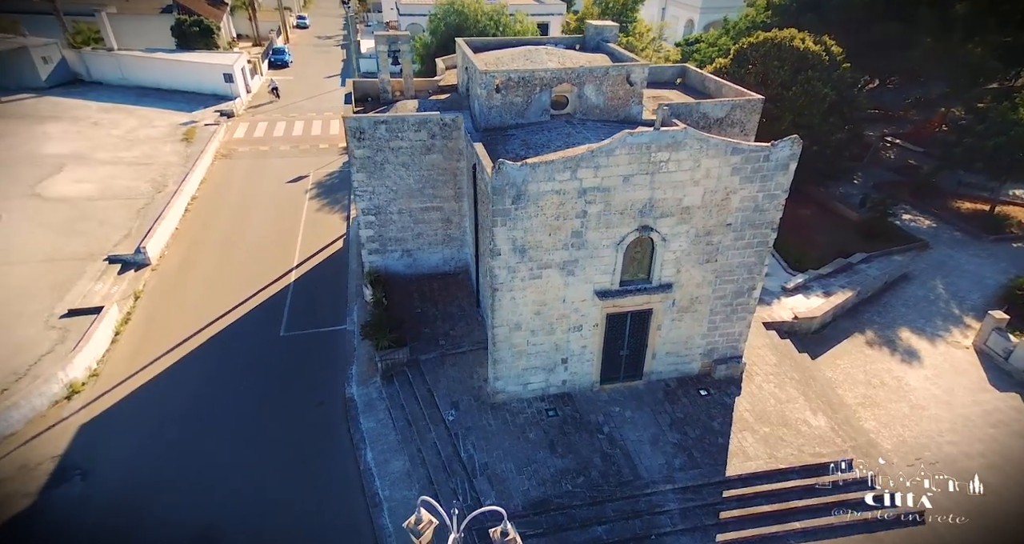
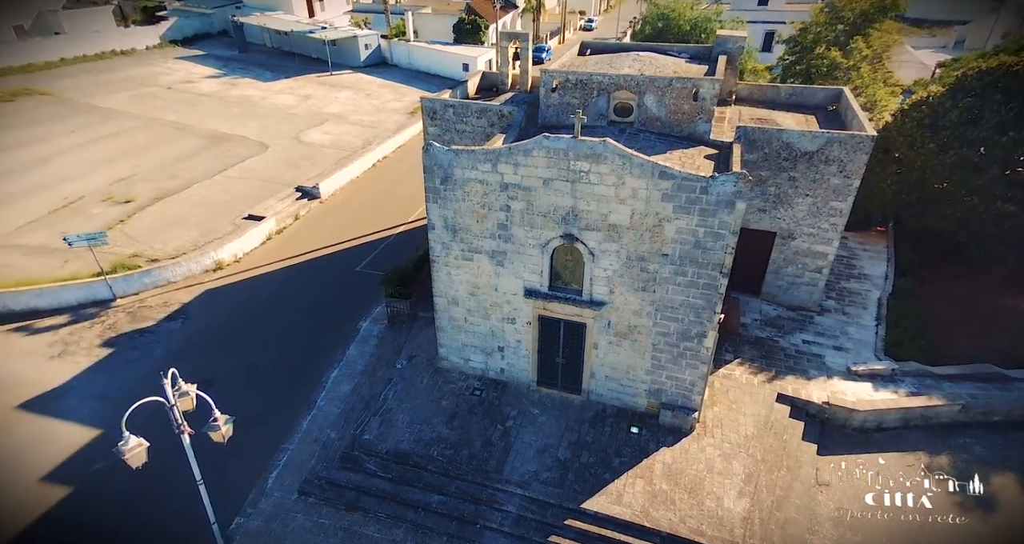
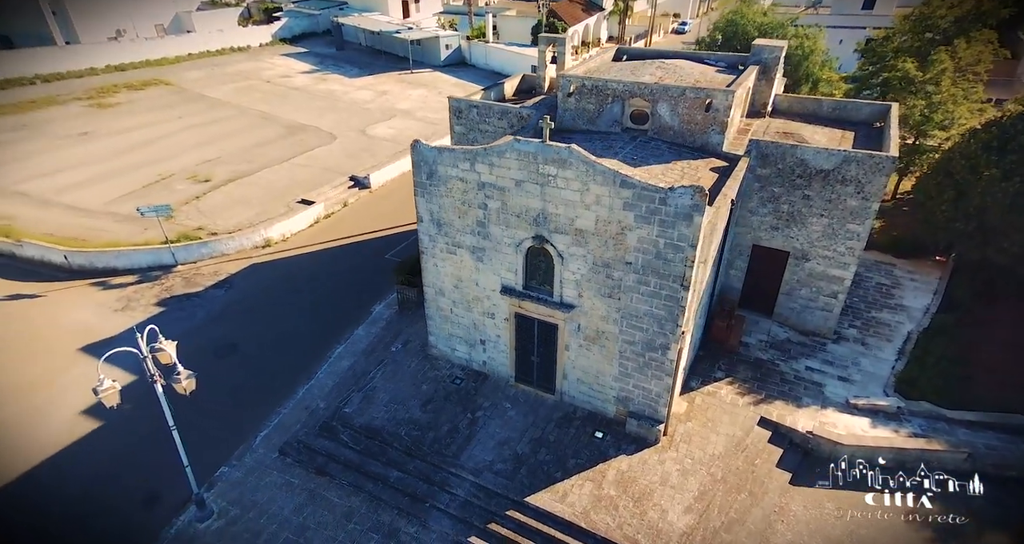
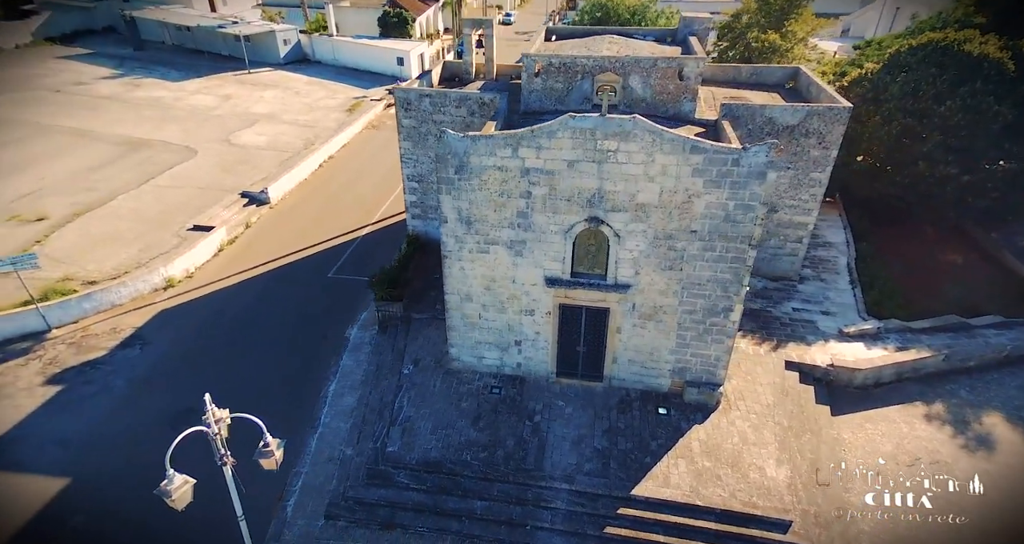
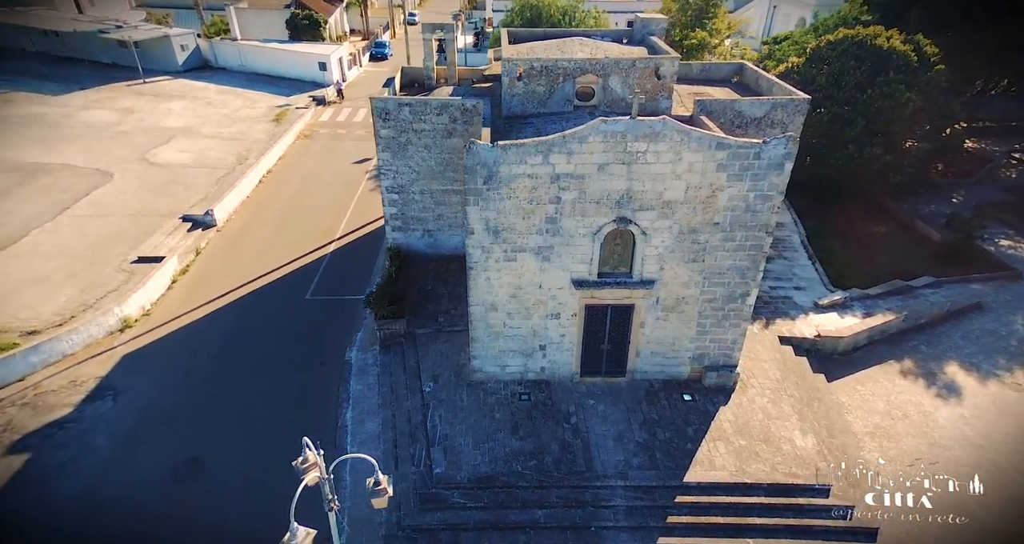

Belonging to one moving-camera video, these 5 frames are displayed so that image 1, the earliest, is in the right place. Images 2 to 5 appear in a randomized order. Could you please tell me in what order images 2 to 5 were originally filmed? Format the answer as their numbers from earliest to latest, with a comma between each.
5, 4, 2, 3
